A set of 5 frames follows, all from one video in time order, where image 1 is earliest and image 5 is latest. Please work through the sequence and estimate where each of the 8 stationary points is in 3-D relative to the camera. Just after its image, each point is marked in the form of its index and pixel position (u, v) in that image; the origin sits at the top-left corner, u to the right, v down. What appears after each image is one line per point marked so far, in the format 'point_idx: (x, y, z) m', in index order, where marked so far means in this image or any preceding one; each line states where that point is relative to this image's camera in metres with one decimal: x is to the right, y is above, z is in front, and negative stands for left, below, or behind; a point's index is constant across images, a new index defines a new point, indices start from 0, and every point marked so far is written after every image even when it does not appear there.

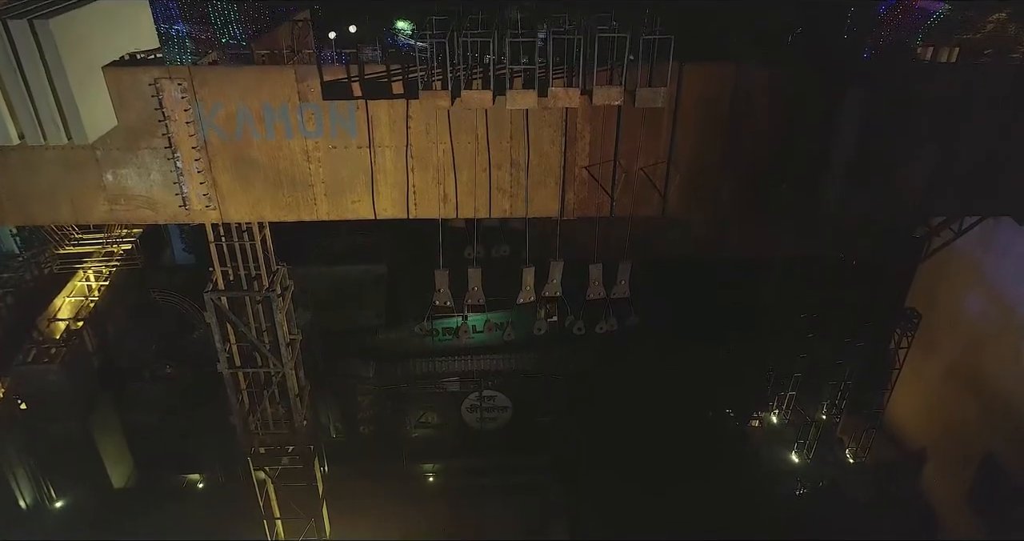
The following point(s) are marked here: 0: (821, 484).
0: (+4.0, -2.8, +9.0) m
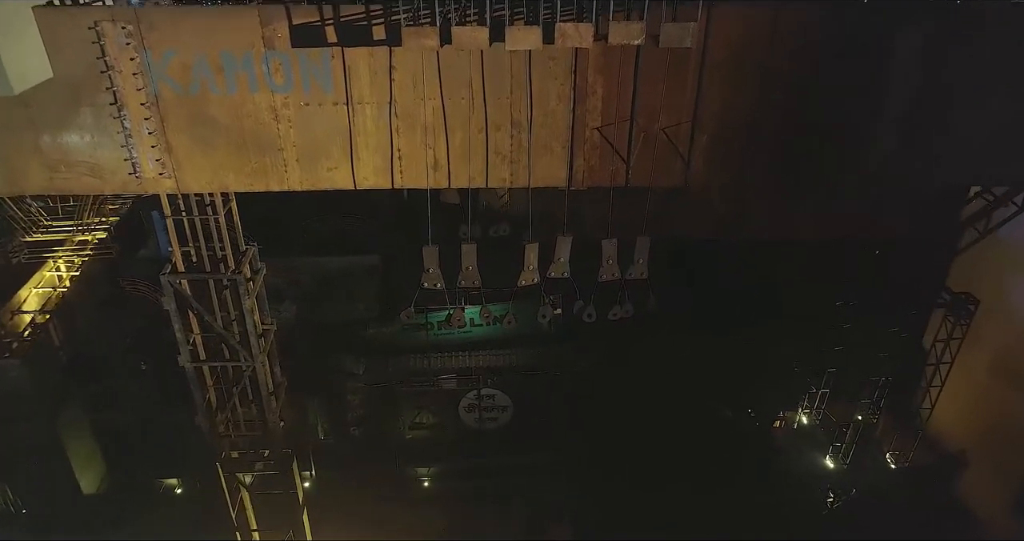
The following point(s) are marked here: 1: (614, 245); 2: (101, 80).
0: (+4.1, -2.6, +8.2) m
1: (+0.9, +0.2, +5.8) m
2: (-2.8, +1.3, +4.7) m
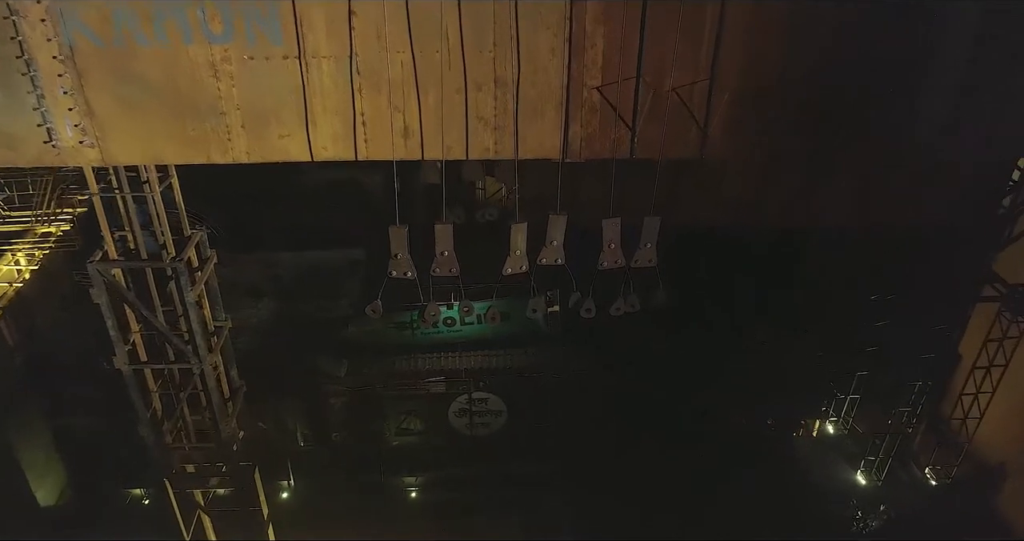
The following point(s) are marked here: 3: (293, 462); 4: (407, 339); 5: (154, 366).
0: (+4.0, -2.6, +7.4) m
1: (+0.8, +0.3, +5.0) m
2: (-2.9, +1.4, +3.9) m
3: (-2.3, -2.1, +7.5) m
4: (-1.1, -0.8, +7.3) m
5: (-2.6, -0.7, +5.1) m
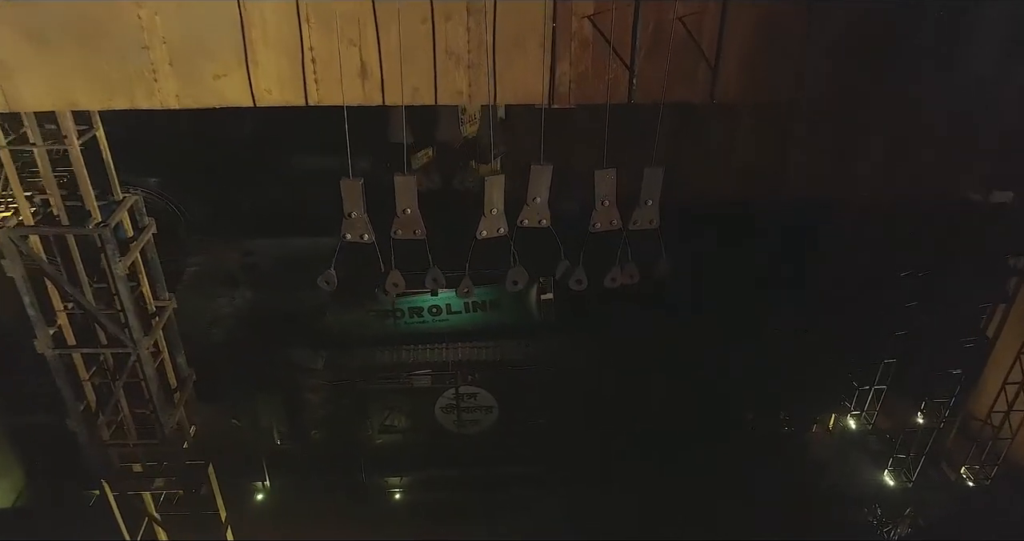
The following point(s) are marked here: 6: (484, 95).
0: (+3.8, -2.4, +6.8) m
1: (+0.6, +0.5, +4.4) m
2: (-3.0, +1.6, +3.3) m
3: (-2.4, -1.9, +6.8) m
4: (-1.2, -0.6, +6.6) m
5: (-2.8, -0.5, +4.5) m
6: (-0.1, +1.0, +4.0) m
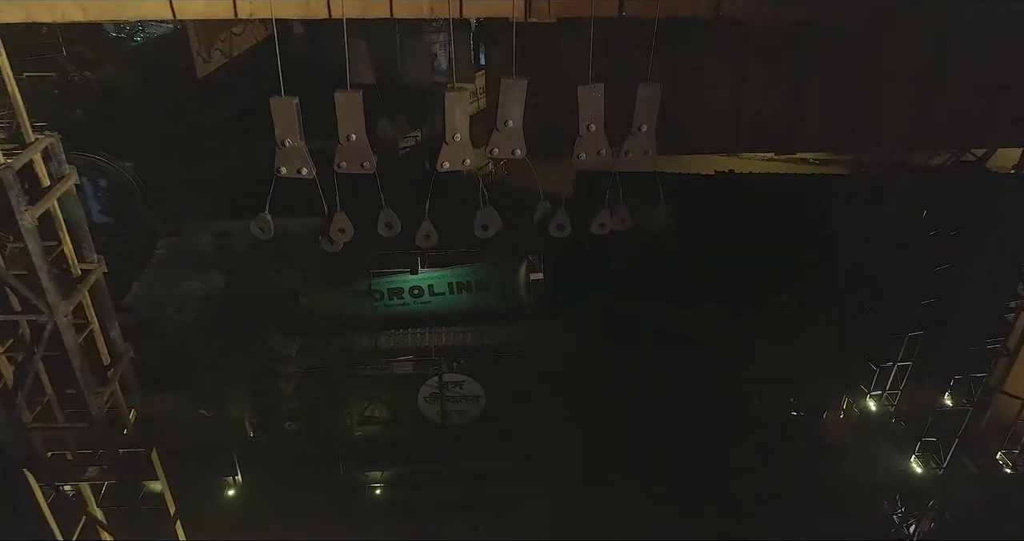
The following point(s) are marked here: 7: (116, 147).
0: (+3.7, -2.1, +6.2) m
1: (+0.5, +0.7, +3.8) m
2: (-3.1, +1.8, +2.7) m
3: (-2.5, -1.6, +6.2) m
4: (-1.4, -0.3, +6.0) m
5: (-2.9, -0.3, +3.9) m
6: (-0.3, +1.2, +3.4) m
7: (-2.8, +0.9, +5.2) m
